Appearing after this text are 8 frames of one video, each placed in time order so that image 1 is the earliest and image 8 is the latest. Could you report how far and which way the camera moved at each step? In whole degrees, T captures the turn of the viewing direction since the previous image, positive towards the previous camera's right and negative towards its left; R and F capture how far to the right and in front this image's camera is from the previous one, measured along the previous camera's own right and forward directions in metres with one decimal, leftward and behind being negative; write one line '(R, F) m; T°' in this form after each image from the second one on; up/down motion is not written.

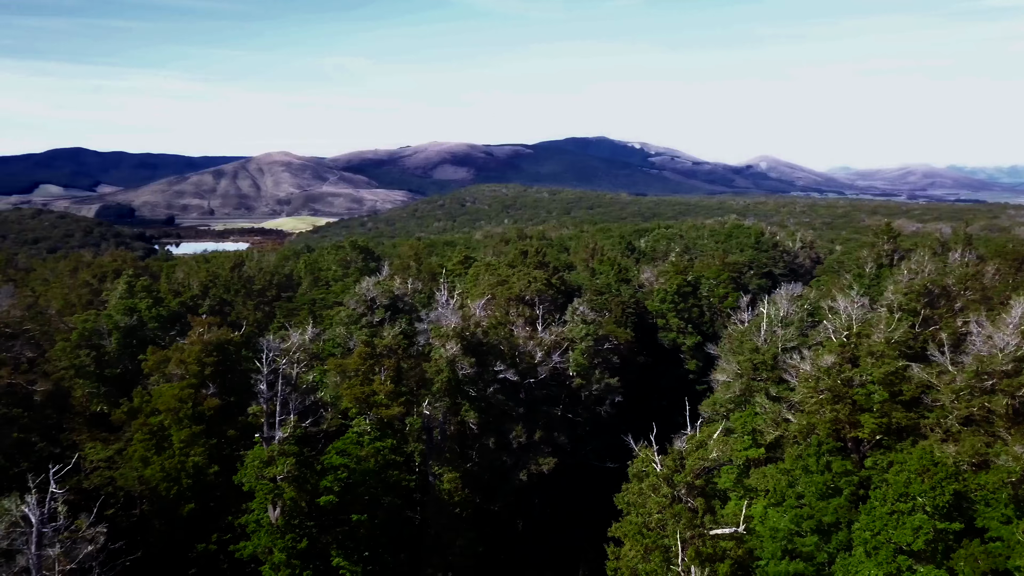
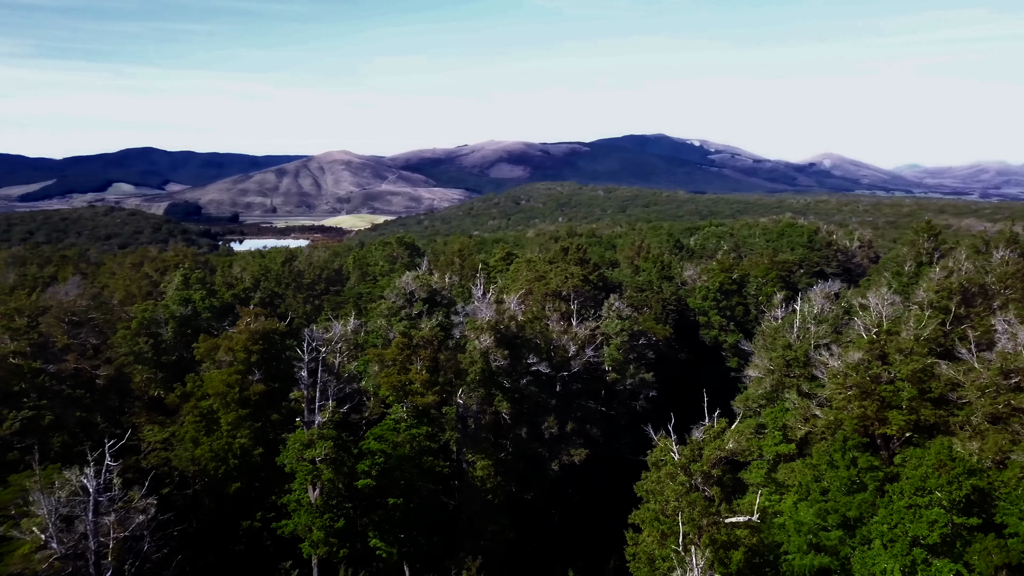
(+1.0, -1.0) m; -4°
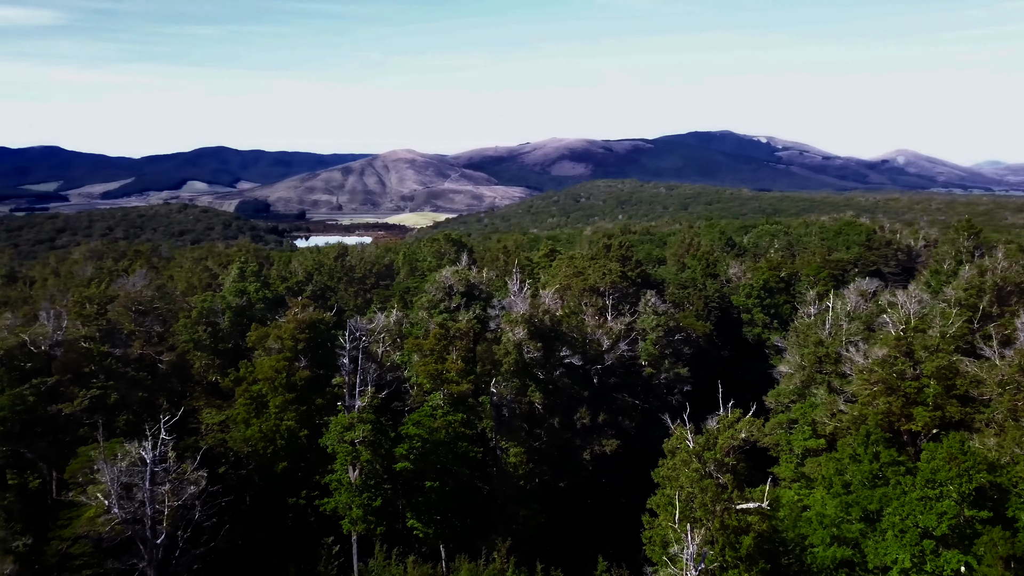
(+1.2, -1.3) m; -4°
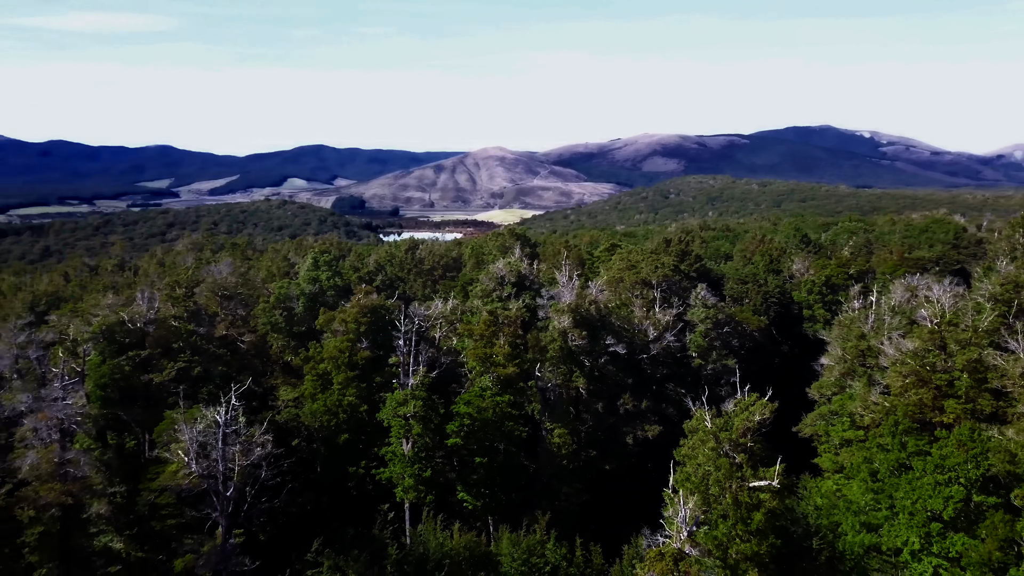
(+1.9, -2.1) m; -6°
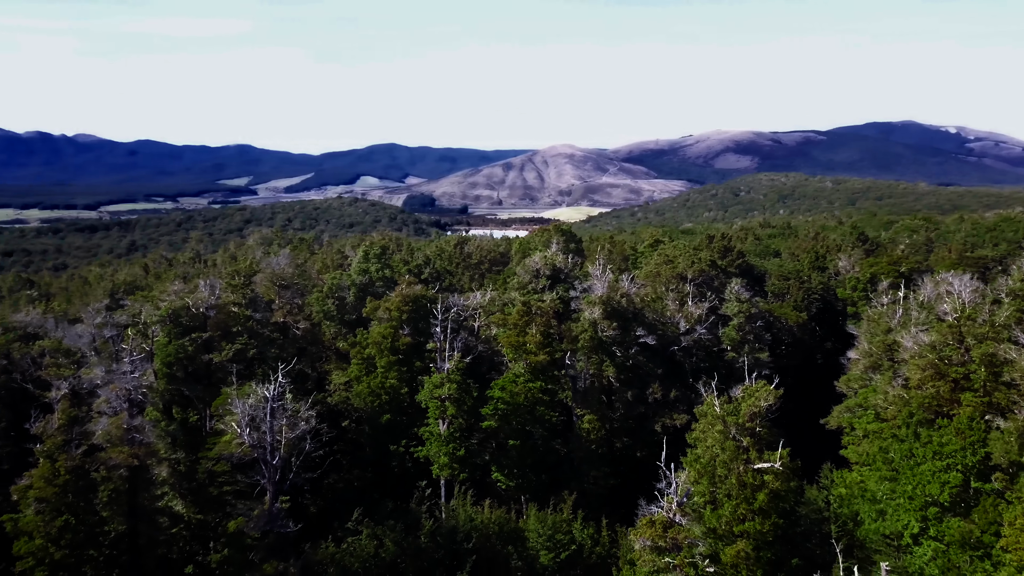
(+1.7, -1.9) m; -5°
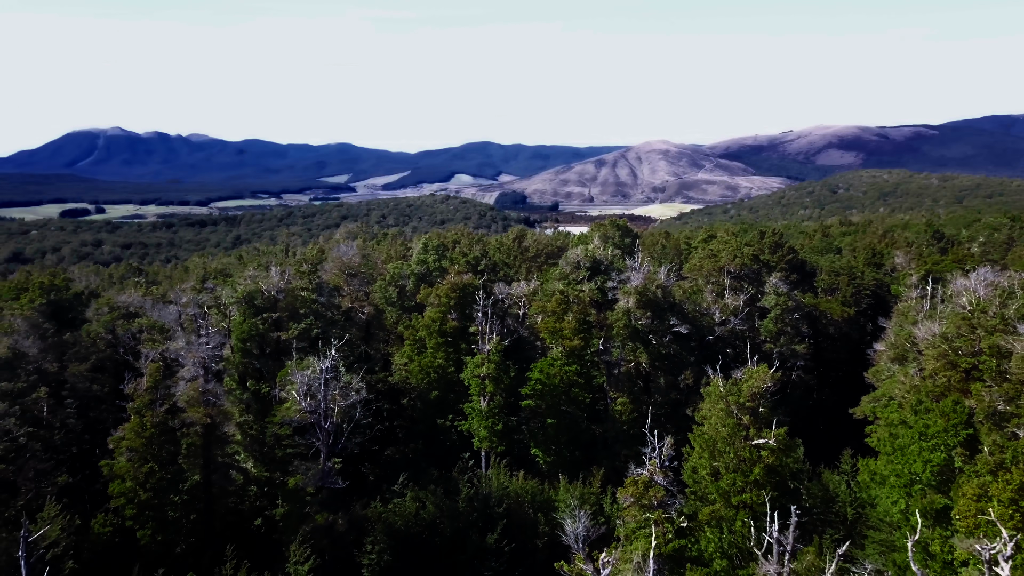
(+2.7, -2.9) m; -7°
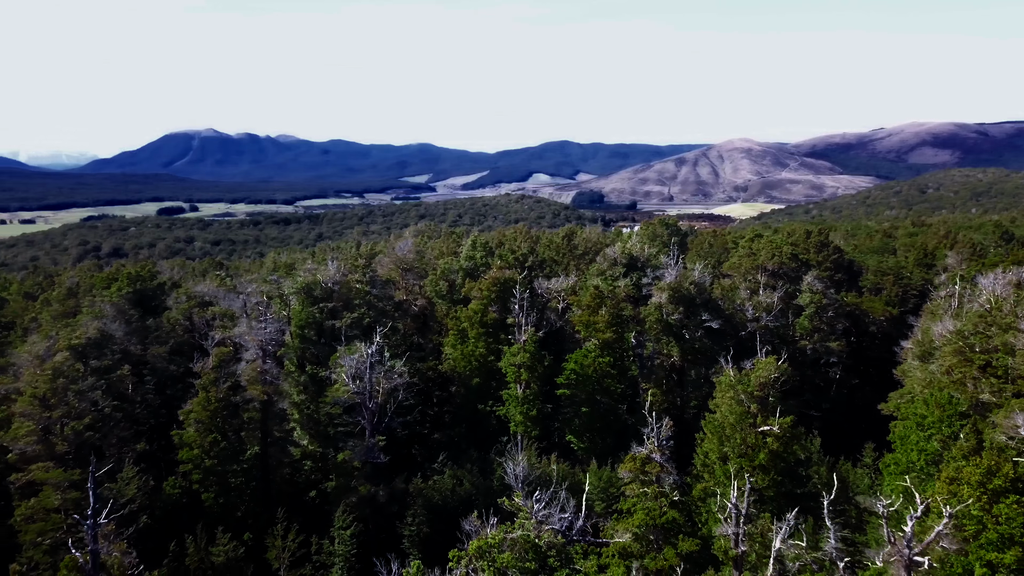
(+2.2, -2.4) m; -6°
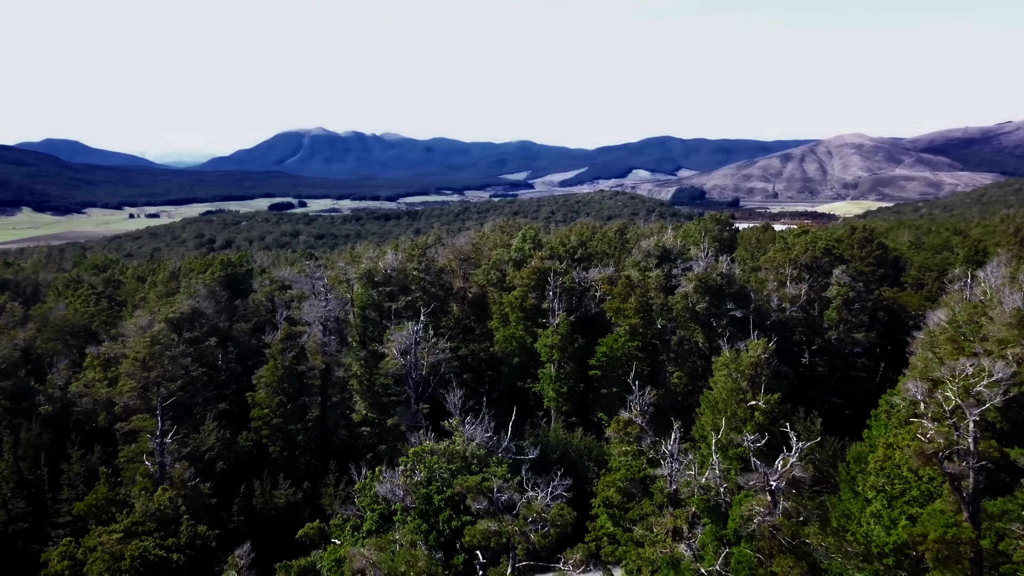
(+3.5, -4.0) m; -7°
